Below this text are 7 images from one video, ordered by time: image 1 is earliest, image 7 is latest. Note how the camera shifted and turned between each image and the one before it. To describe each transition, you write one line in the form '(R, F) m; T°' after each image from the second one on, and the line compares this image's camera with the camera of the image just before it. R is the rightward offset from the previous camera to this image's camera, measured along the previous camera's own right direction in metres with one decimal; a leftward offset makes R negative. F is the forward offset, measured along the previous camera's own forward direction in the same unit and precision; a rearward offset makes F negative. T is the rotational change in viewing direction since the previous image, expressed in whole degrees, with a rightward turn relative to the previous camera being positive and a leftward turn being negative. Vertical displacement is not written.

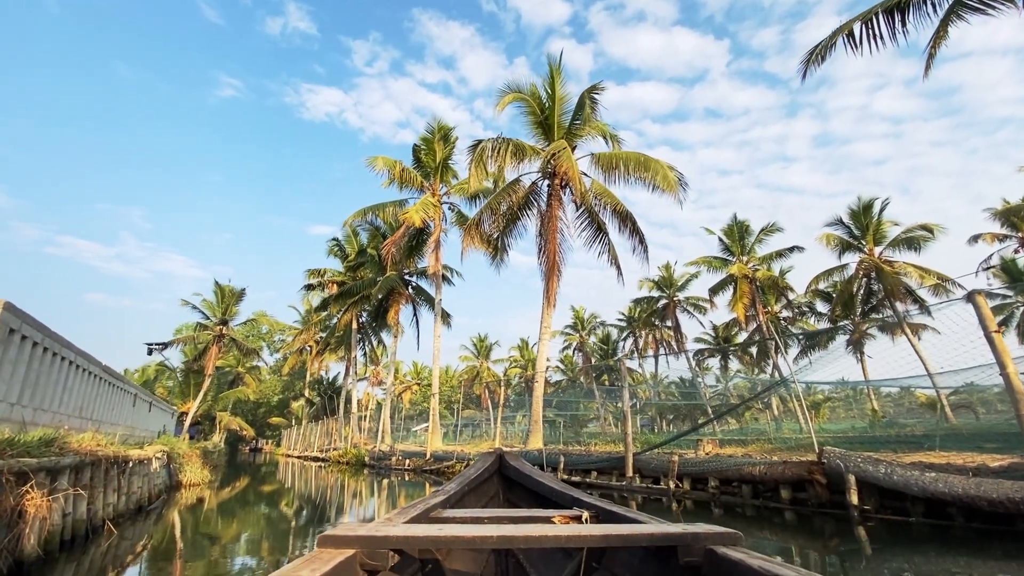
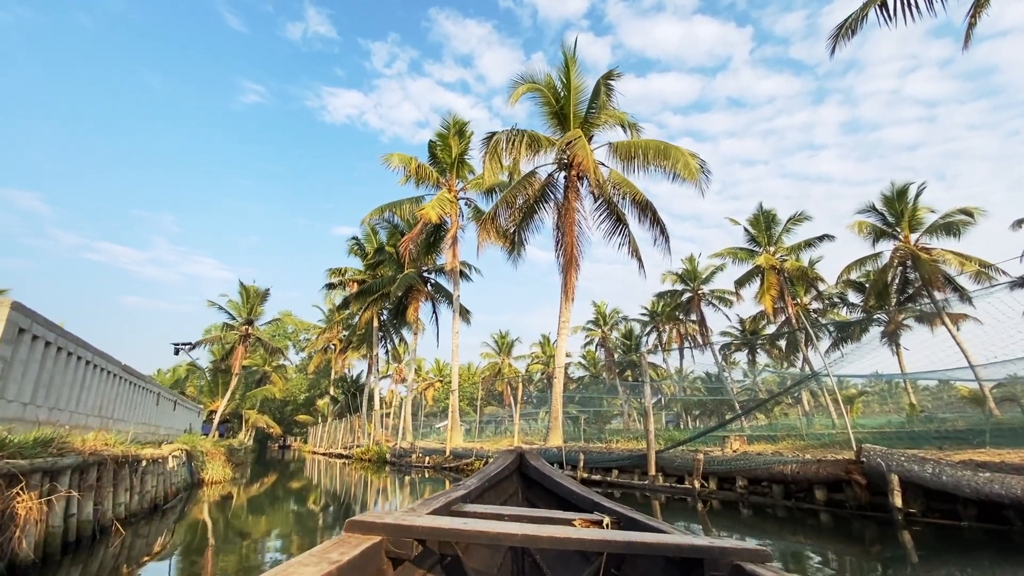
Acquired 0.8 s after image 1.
(+0.1, +0.3) m; -2°
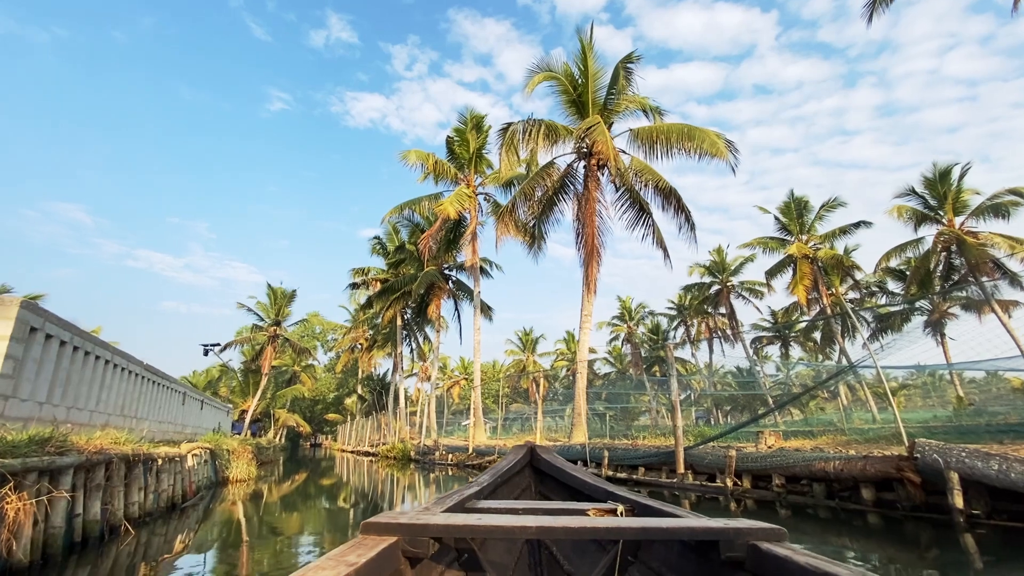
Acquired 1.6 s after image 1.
(+0.1, +0.3) m; -3°
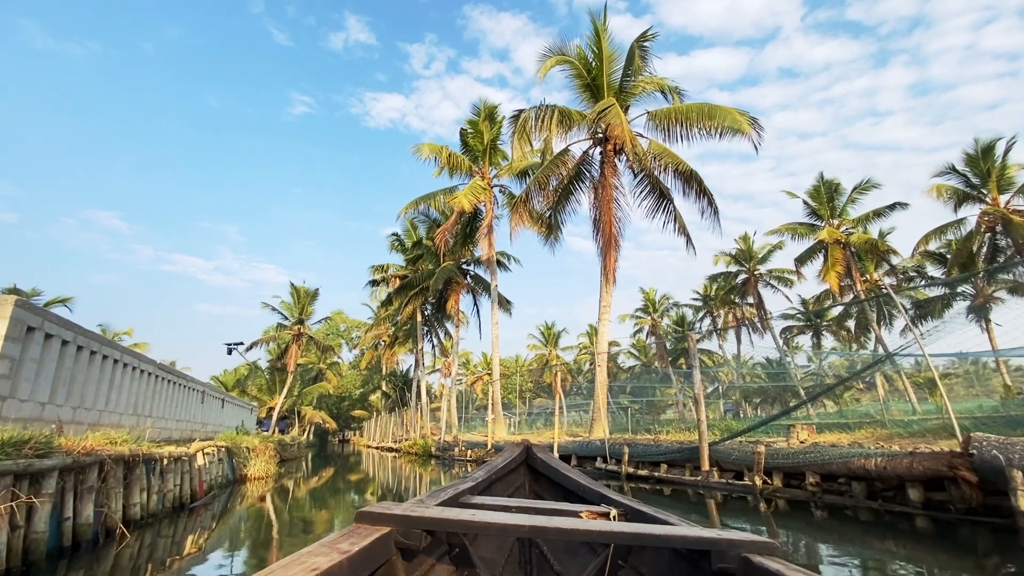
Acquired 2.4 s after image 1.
(+0.2, +0.4) m; -3°
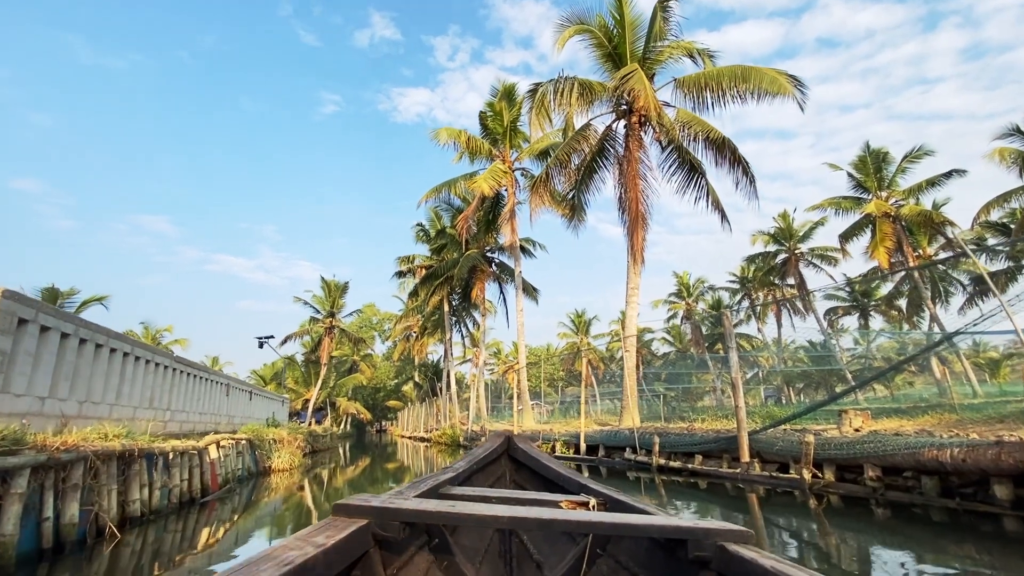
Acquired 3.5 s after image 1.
(+0.2, +0.5) m; -4°
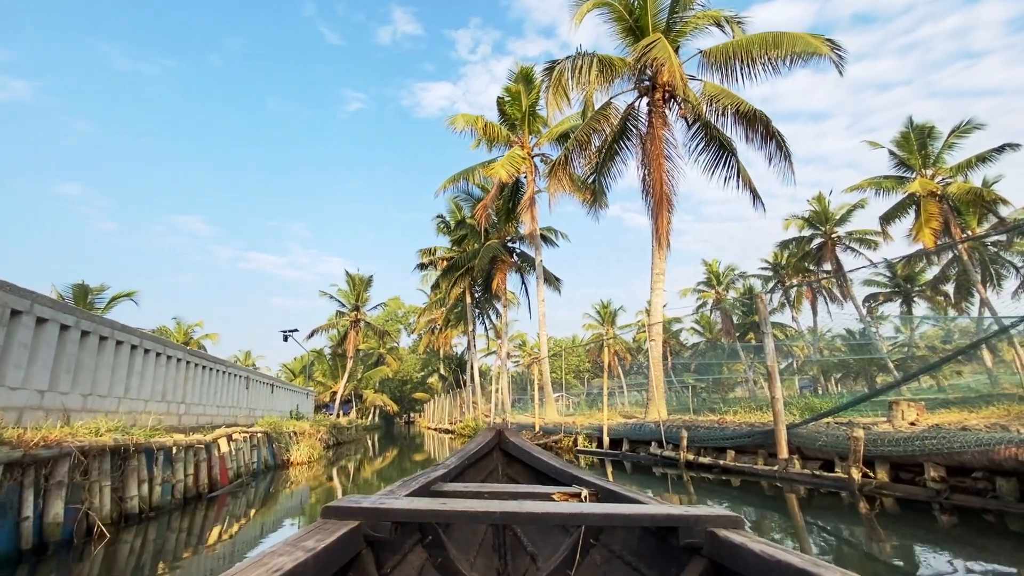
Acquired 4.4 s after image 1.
(+0.2, +0.4) m; -3°
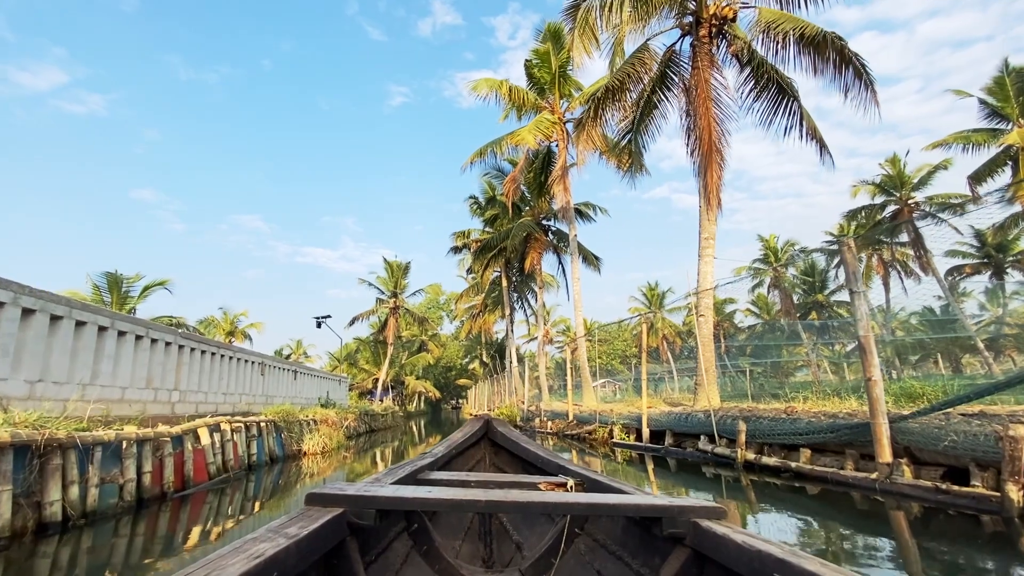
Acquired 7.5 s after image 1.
(+0.4, +1.3) m; -5°
